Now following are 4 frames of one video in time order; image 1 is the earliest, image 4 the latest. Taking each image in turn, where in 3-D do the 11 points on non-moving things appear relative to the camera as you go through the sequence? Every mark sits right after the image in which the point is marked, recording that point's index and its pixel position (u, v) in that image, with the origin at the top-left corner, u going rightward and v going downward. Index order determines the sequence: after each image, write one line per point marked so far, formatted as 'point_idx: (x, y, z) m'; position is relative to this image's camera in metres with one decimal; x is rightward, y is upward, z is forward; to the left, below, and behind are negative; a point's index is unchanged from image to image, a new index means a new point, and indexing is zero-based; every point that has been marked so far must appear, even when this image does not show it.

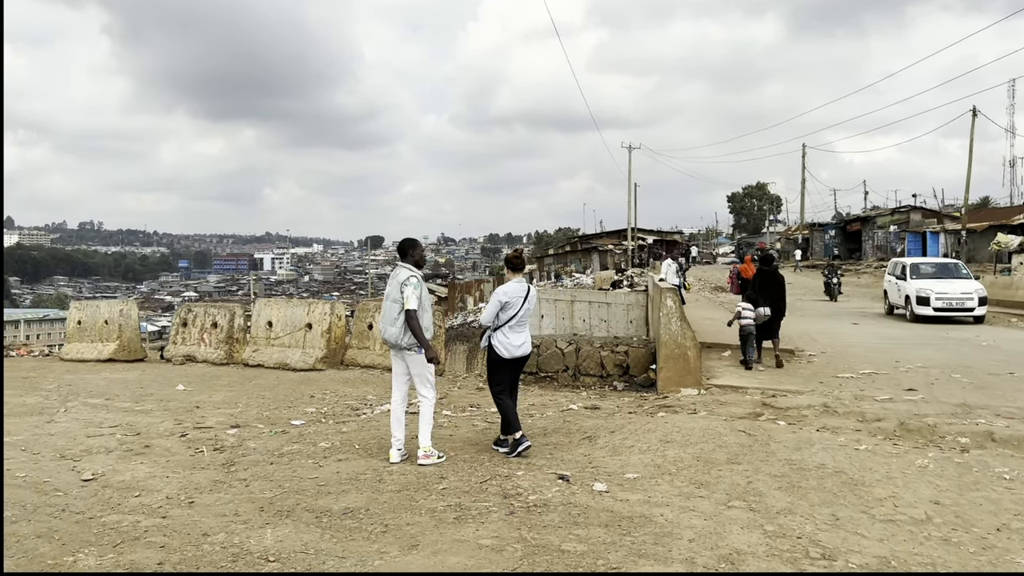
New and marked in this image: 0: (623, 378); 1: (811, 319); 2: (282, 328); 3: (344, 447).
0: (+1.2, -1.0, +8.8) m
1: (+6.4, -0.7, +16.9) m
2: (-3.0, -0.5, +10.5) m
3: (-1.2, -1.1, +5.7) m
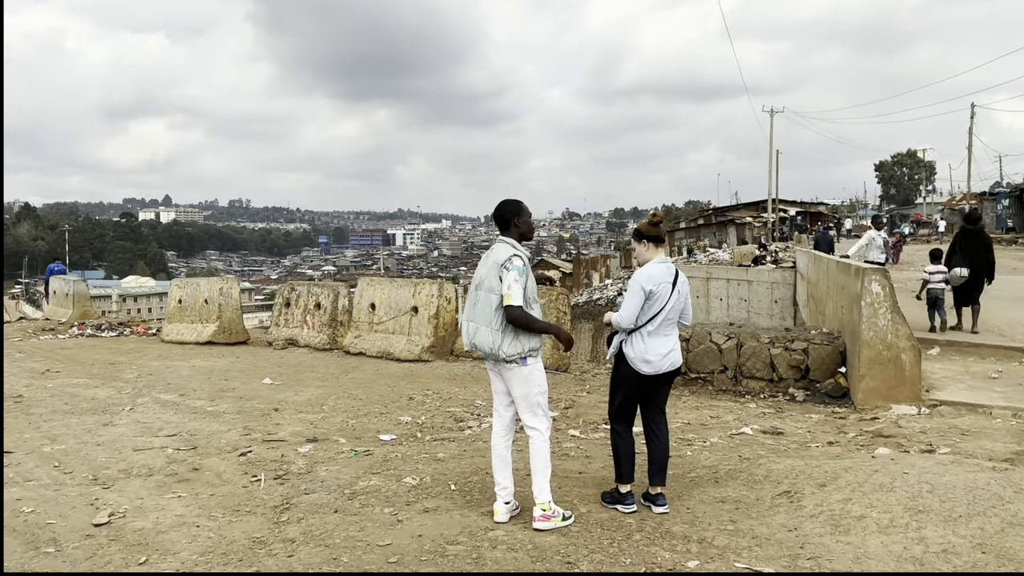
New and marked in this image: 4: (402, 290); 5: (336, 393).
0: (+2.5, -0.8, +6.9) m
1: (+8.8, -0.3, +14.0) m
2: (-1.5, -0.3, +9.2) m
3: (-0.4, -1.0, +4.2) m
4: (-1.3, 0.0, +9.1) m
5: (-1.5, -0.9, +6.9) m
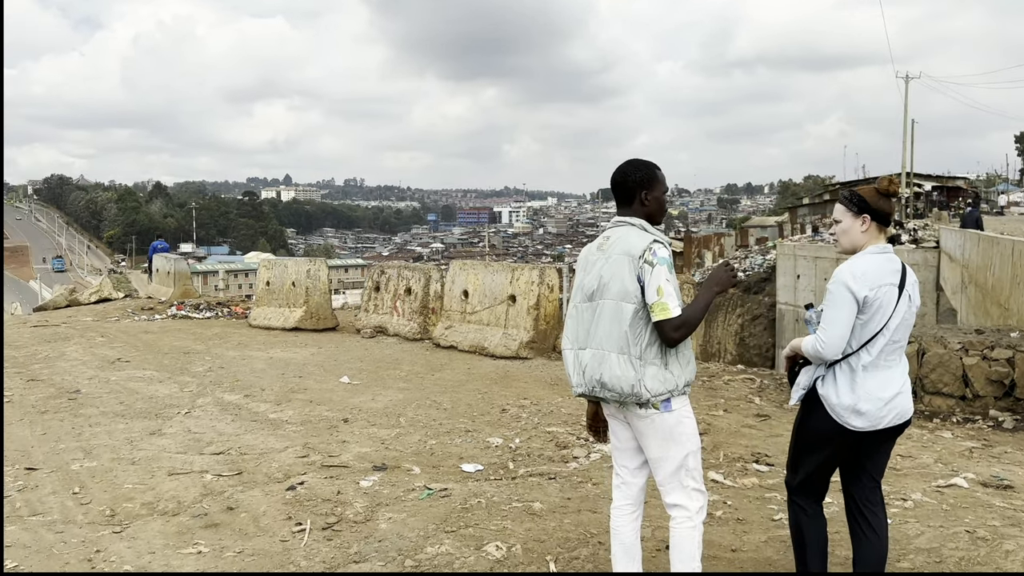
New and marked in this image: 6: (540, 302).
0: (+3.3, -0.8, +5.3) m
1: (+10.5, -0.1, +11.6) m
2: (-0.3, -0.1, +8.1) m
3: (+0.1, -1.0, +3.0) m
4: (-0.1, +0.1, +7.9) m
5: (-0.7, -0.8, +5.9) m
6: (+0.3, -0.1, +7.5) m
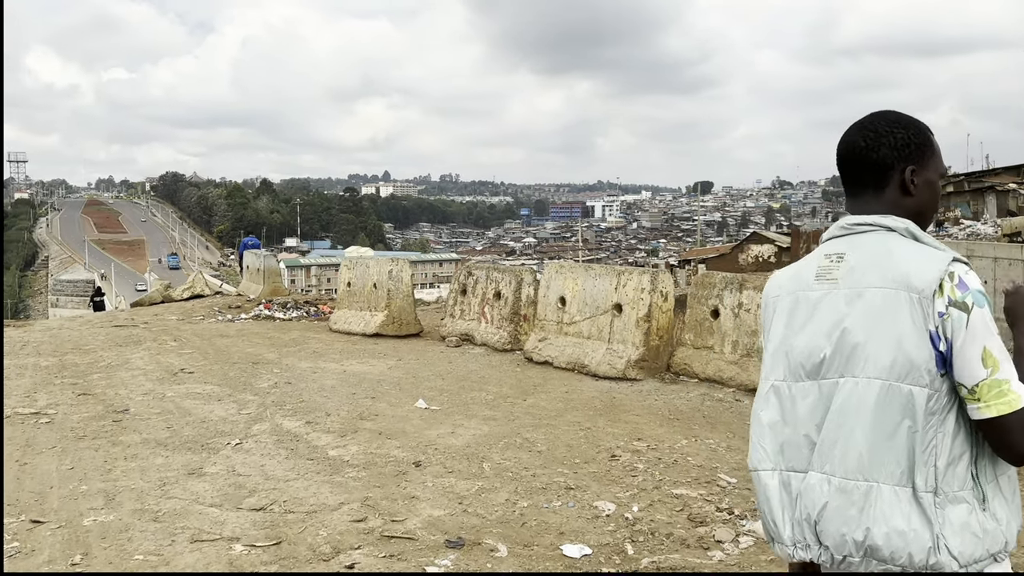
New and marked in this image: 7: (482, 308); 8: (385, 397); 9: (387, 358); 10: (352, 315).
0: (+3.8, -0.9, +3.8) m
1: (+11.7, -0.2, +9.2) m
2: (+0.6, -0.2, +7.0) m
3: (+0.4, -1.1, +1.9) m
4: (+0.8, +0.1, +6.8) m
5: (0.0, -0.9, +4.8) m
6: (+1.1, -0.2, +6.3) m
7: (-0.3, -0.2, +8.5) m
8: (-1.0, -0.8, +6.0) m
9: (-1.2, -0.7, +7.7) m
10: (-2.0, -0.3, +9.9) m
